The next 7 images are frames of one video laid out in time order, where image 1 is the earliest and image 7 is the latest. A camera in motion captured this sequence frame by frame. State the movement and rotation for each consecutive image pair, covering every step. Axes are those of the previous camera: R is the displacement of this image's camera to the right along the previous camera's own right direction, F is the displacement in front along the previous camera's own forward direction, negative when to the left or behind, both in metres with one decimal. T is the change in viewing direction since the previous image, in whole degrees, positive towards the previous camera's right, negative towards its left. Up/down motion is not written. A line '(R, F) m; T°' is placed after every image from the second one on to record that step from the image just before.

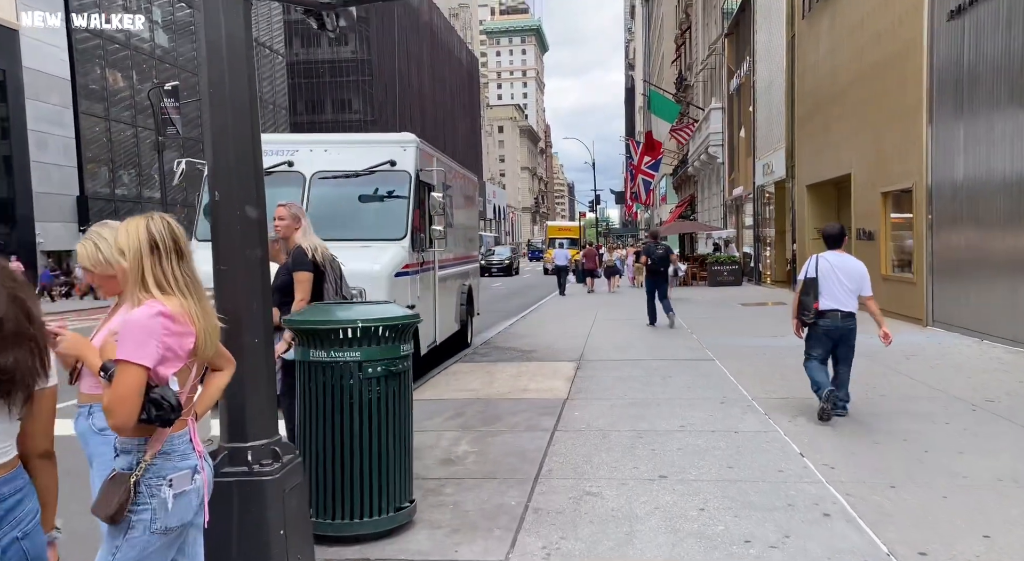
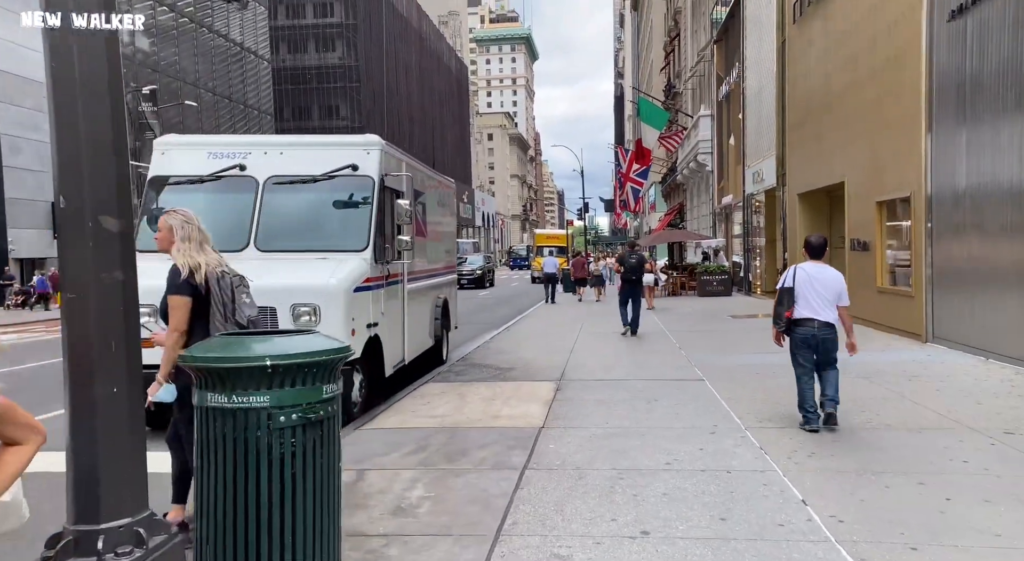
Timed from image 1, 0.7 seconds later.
(+0.2, +0.7) m; +1°
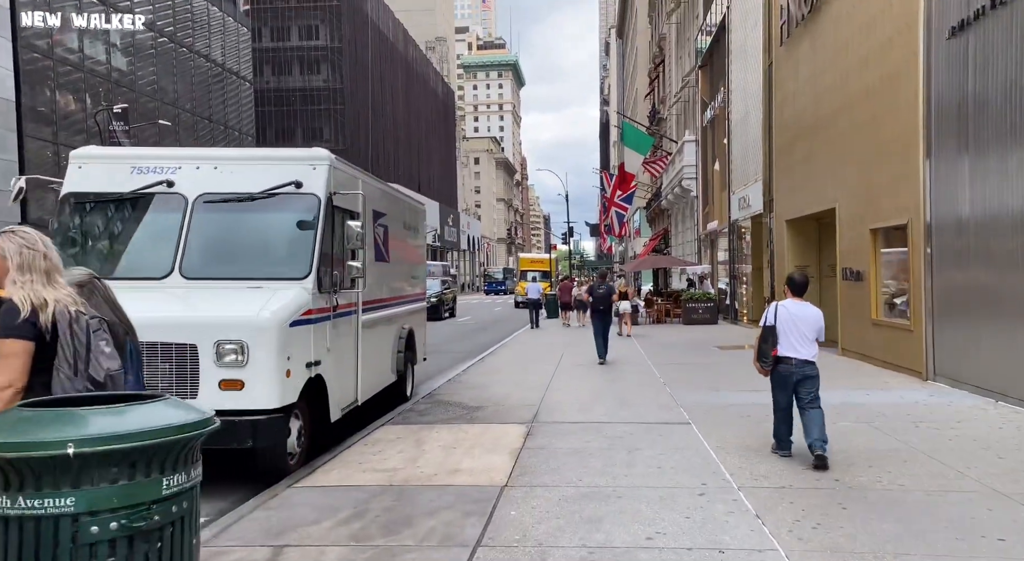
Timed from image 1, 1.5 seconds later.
(+0.2, +0.8) m; +1°
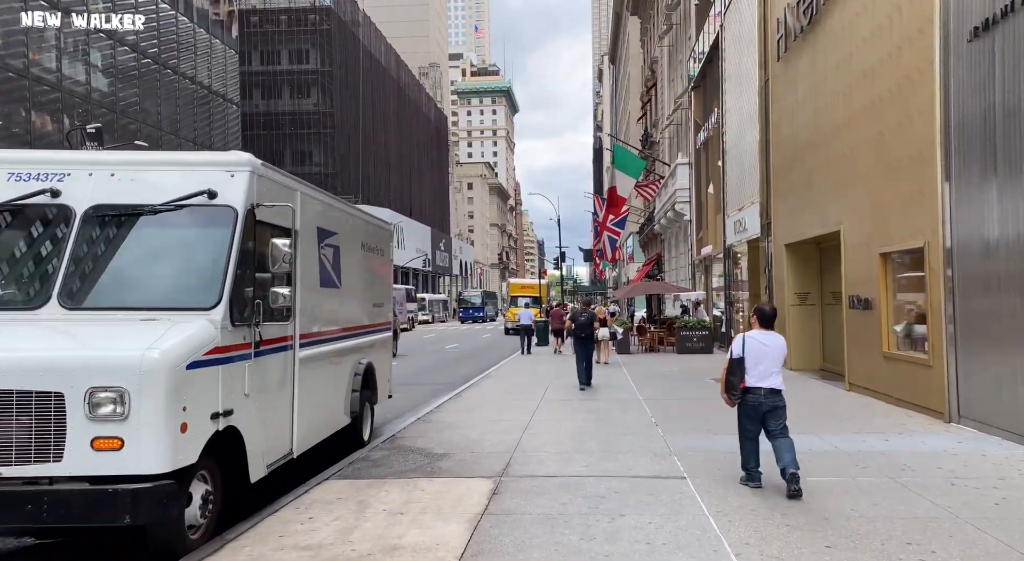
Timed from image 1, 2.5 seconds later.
(+0.3, +1.1) m; 0°
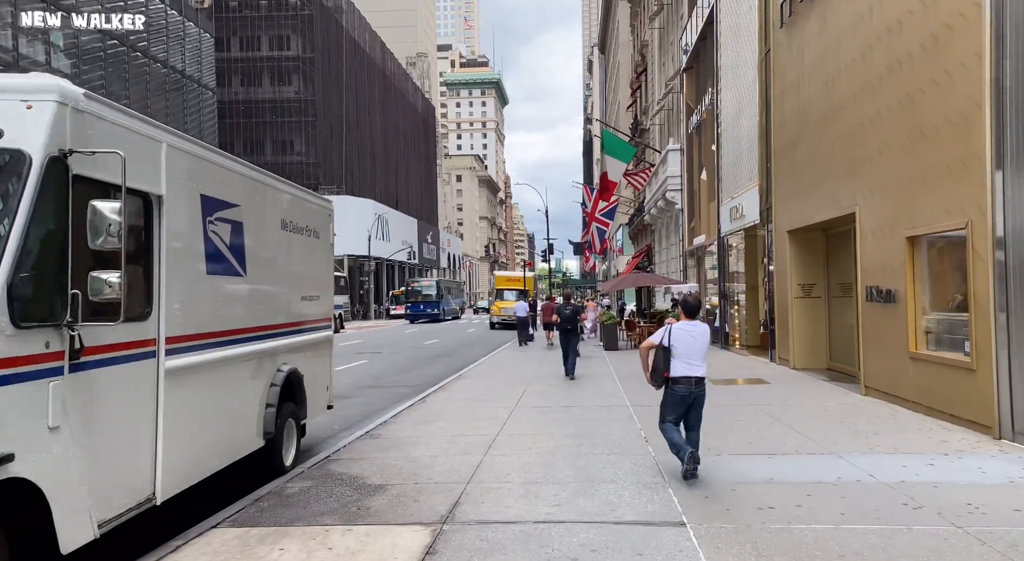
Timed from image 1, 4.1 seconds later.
(+0.3, +1.7) m; +1°
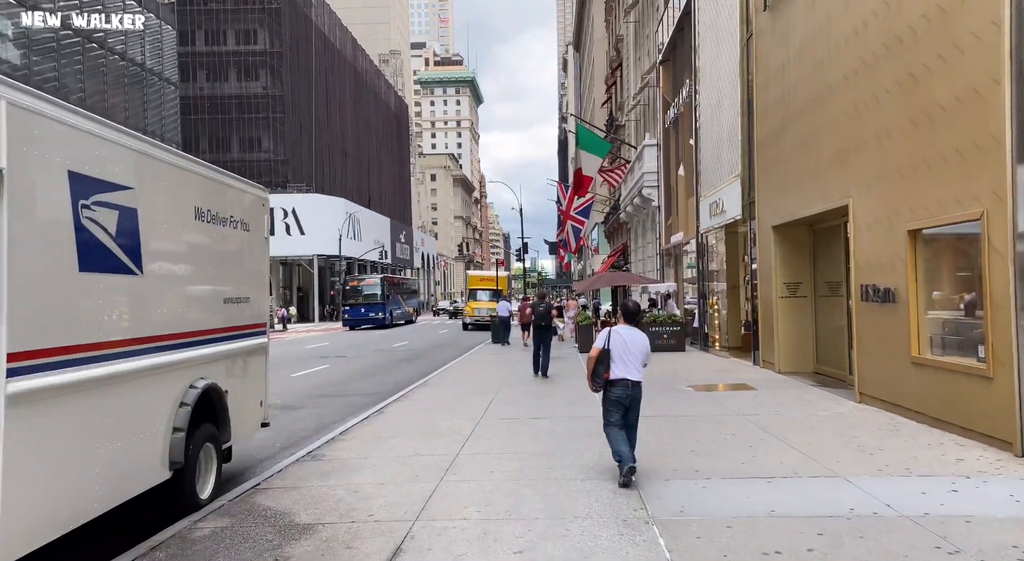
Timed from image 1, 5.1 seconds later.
(+0.2, +1.1) m; +2°
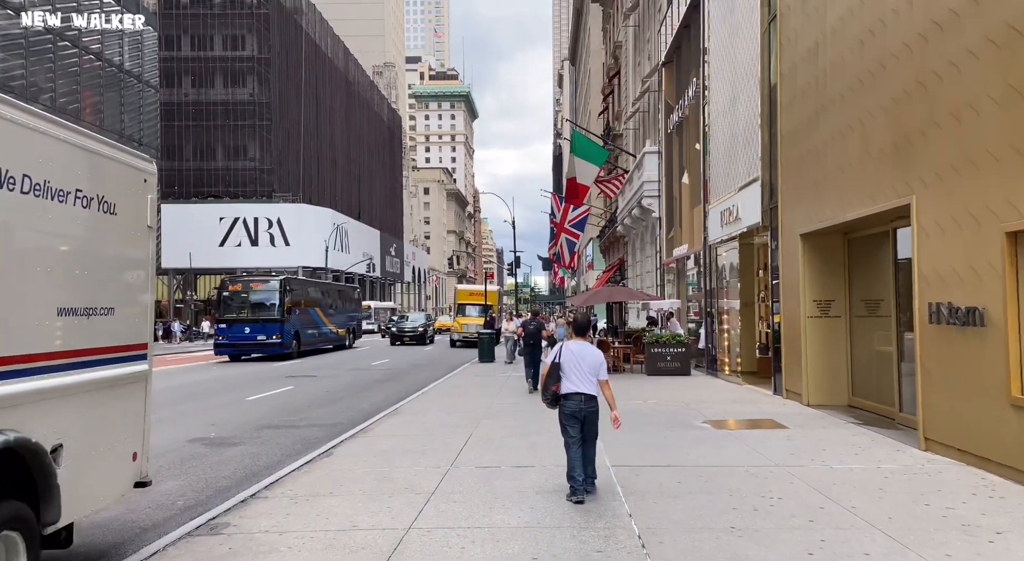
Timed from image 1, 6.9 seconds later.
(+0.1, +2.2) m; +1°
